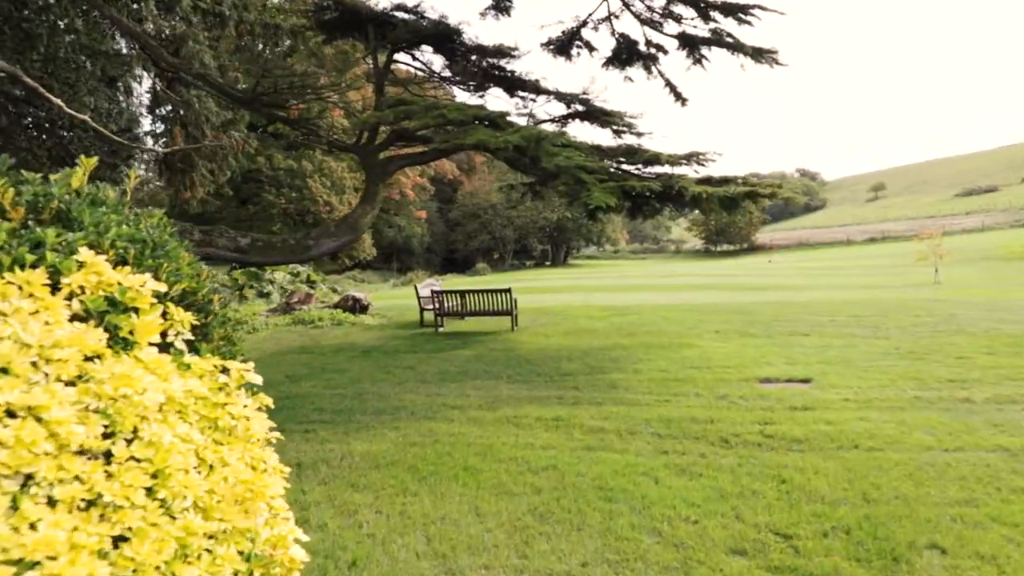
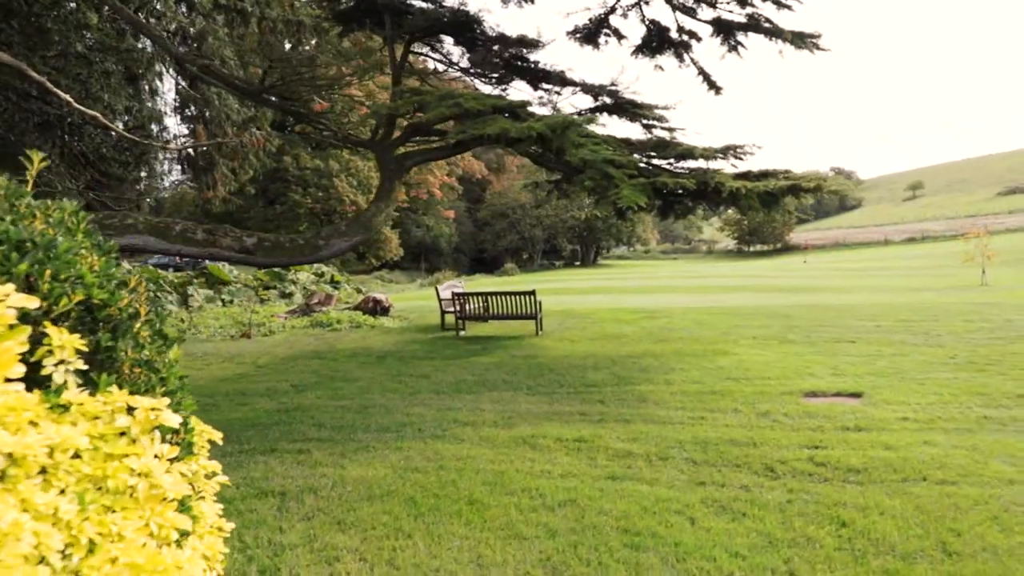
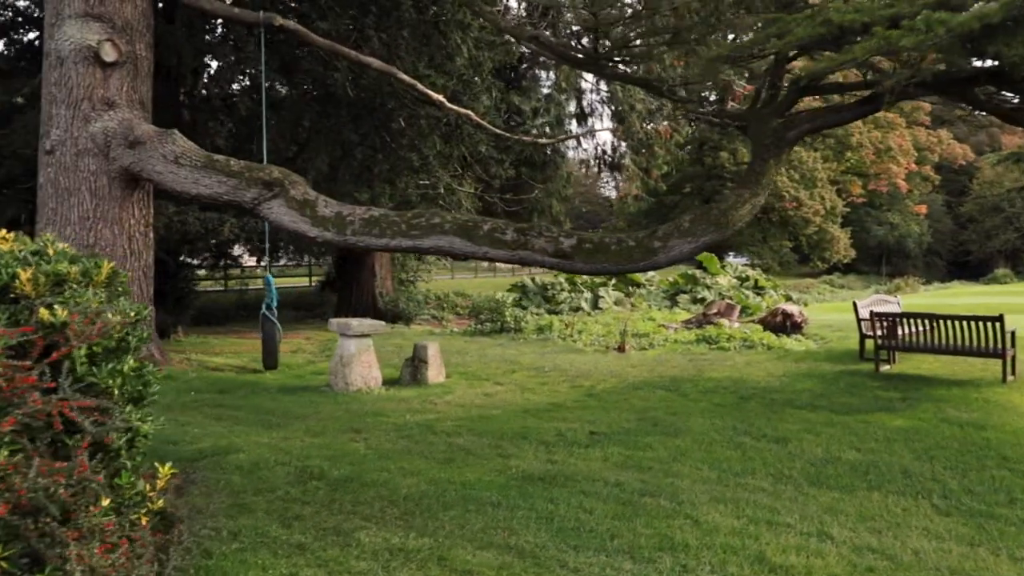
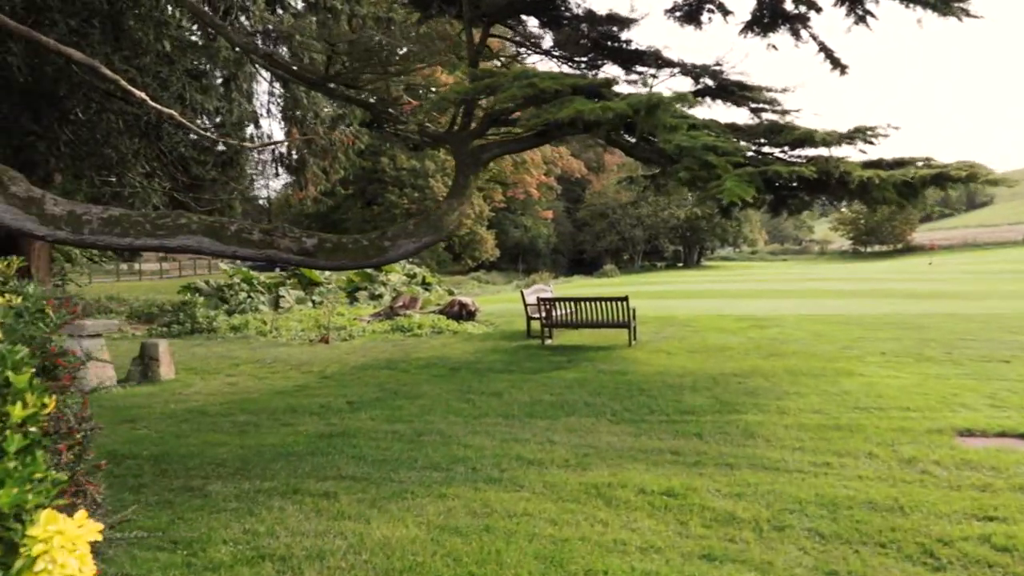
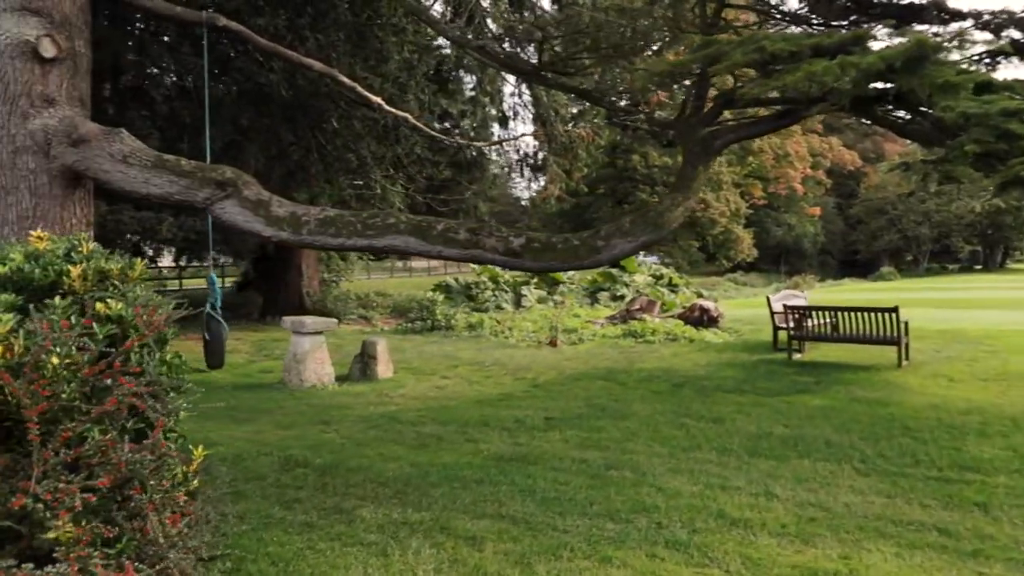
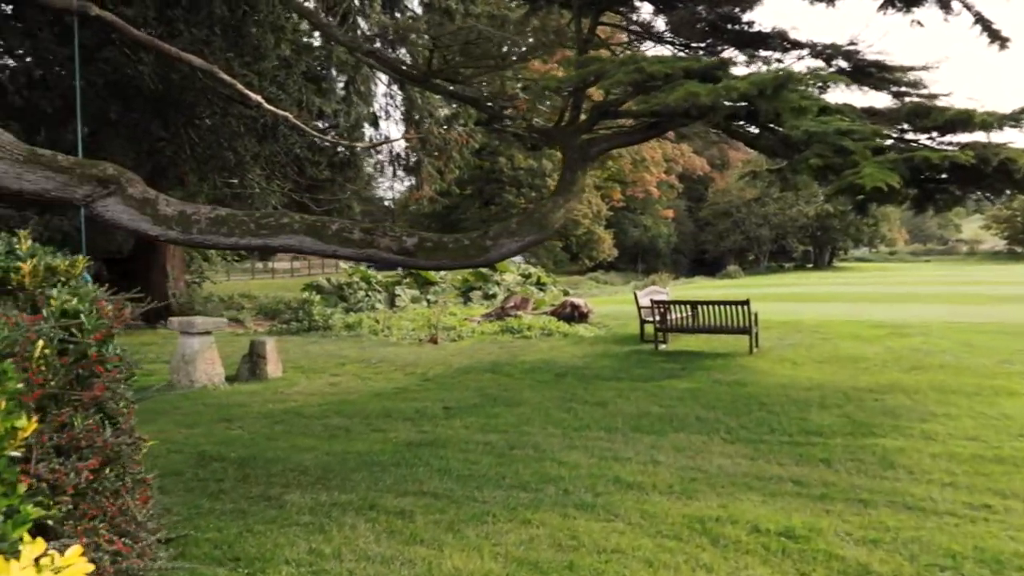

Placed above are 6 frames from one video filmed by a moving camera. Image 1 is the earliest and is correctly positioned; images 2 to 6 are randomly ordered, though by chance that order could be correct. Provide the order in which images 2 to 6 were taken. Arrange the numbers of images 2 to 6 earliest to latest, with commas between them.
2, 4, 6, 5, 3
